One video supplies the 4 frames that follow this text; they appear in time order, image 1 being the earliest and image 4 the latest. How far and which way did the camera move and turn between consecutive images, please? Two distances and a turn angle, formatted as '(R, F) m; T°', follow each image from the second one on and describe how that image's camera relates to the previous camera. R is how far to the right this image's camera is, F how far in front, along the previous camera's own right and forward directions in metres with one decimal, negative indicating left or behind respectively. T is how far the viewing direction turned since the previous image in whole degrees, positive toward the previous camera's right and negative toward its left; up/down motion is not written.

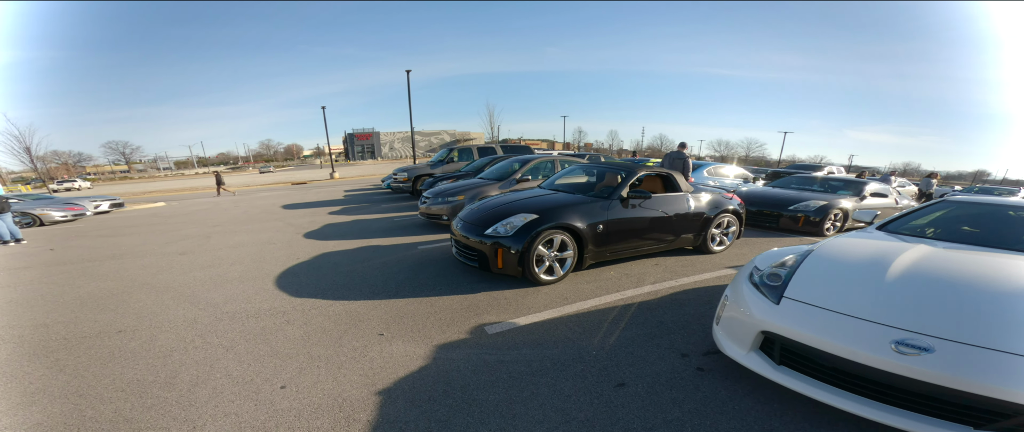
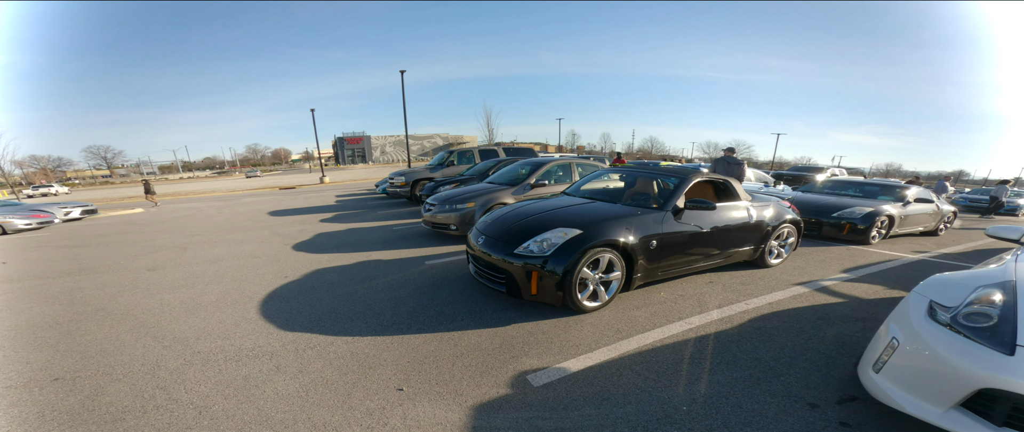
(-0.4, +0.6) m; +1°
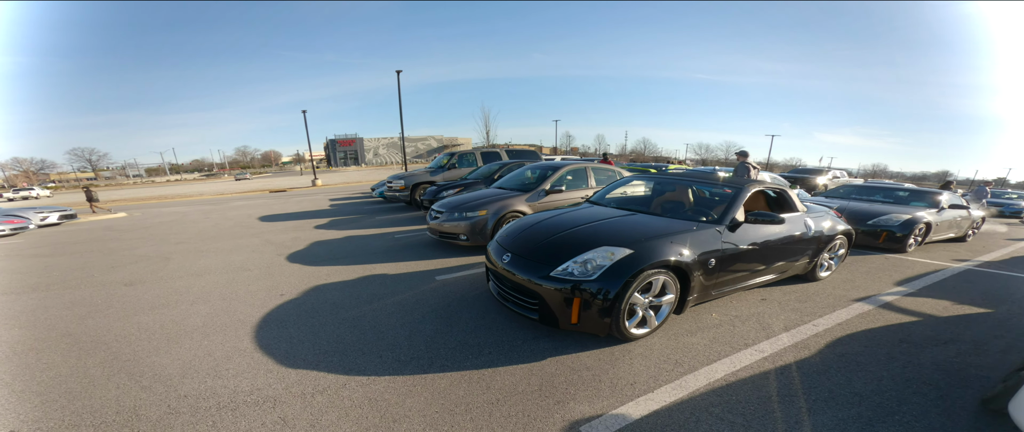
(-0.3, +0.4) m; +1°
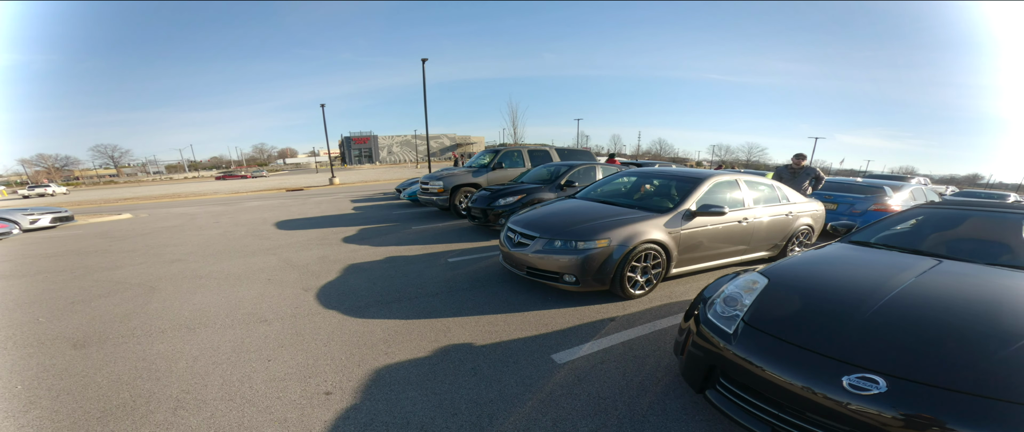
(-1.3, +1.8) m; -2°
